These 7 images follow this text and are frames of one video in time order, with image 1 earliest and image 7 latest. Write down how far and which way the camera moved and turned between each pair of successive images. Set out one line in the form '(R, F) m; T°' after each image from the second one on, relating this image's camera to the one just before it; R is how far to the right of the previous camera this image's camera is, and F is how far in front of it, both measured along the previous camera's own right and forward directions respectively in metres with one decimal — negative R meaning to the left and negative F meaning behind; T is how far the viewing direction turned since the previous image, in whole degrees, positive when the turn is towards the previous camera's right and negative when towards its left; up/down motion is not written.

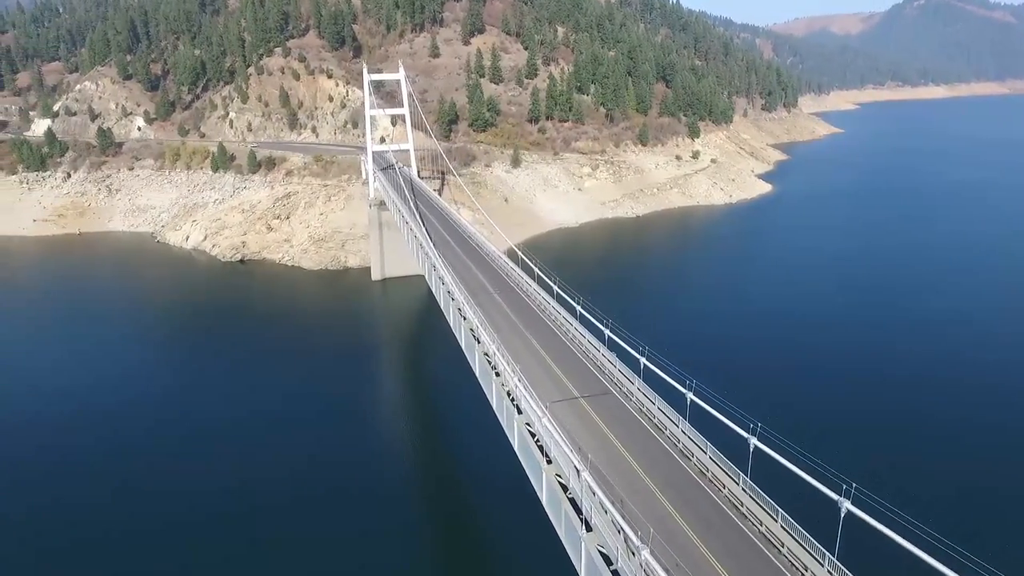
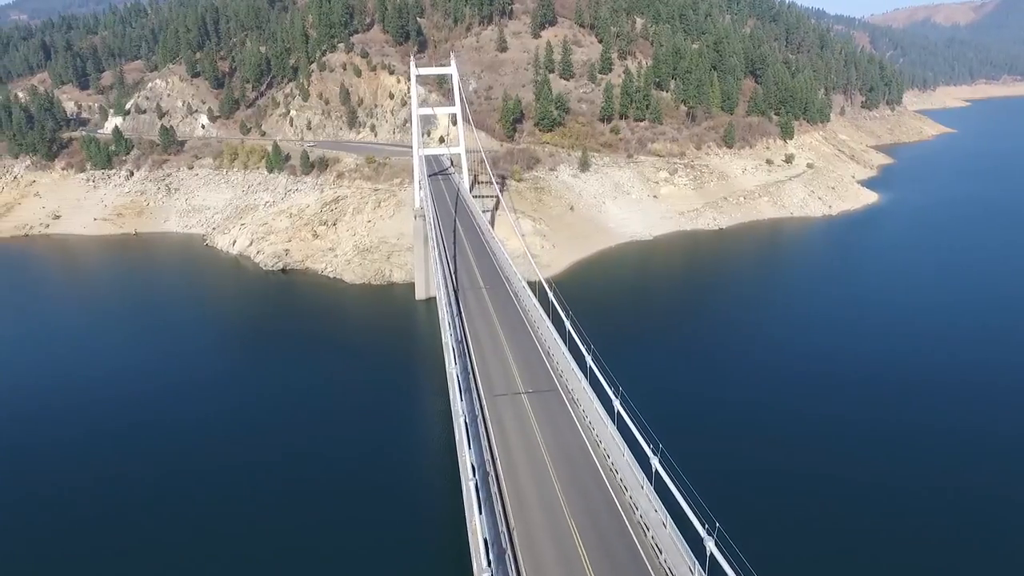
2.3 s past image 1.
(+0.7, +5.7) m; -6°
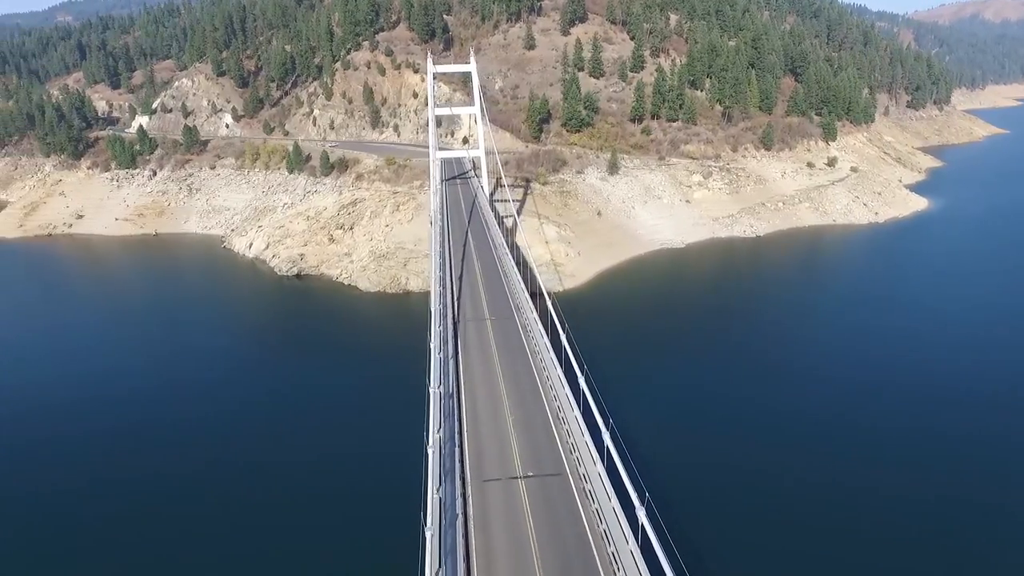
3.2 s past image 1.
(+0.5, +2.5) m; -2°
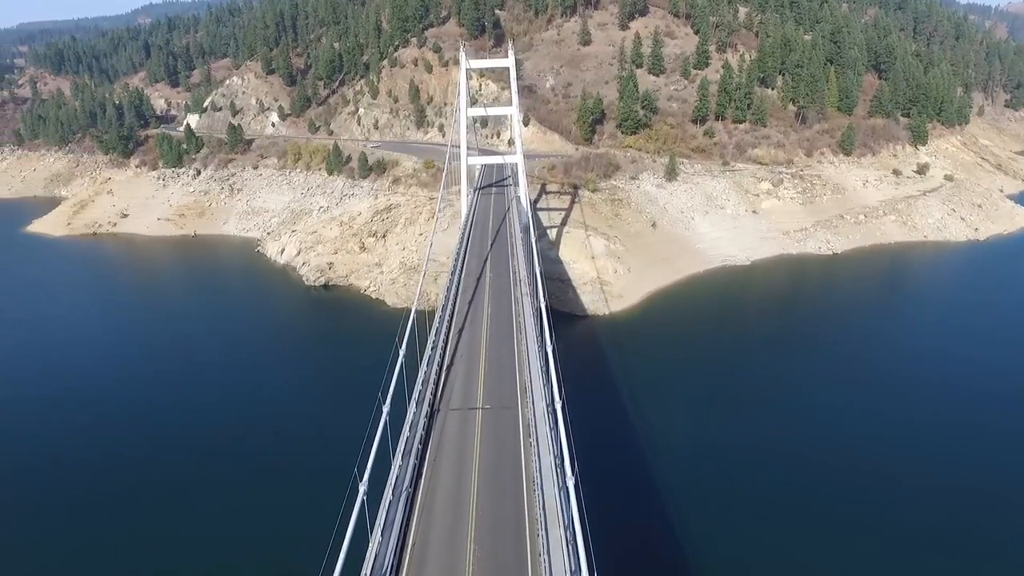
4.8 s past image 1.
(+0.8, +4.4) m; -5°
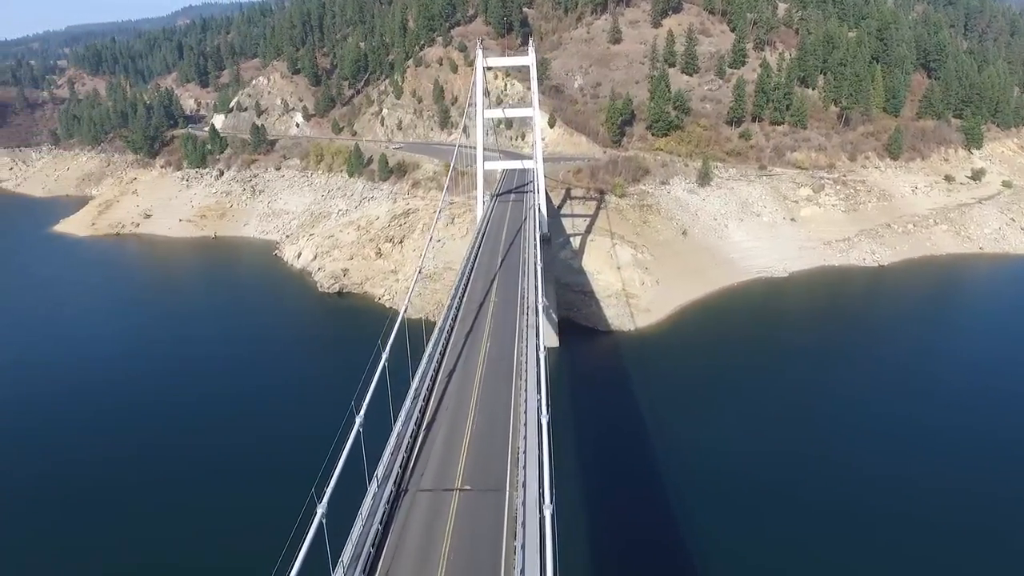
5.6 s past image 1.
(+0.5, +2.3) m; -2°
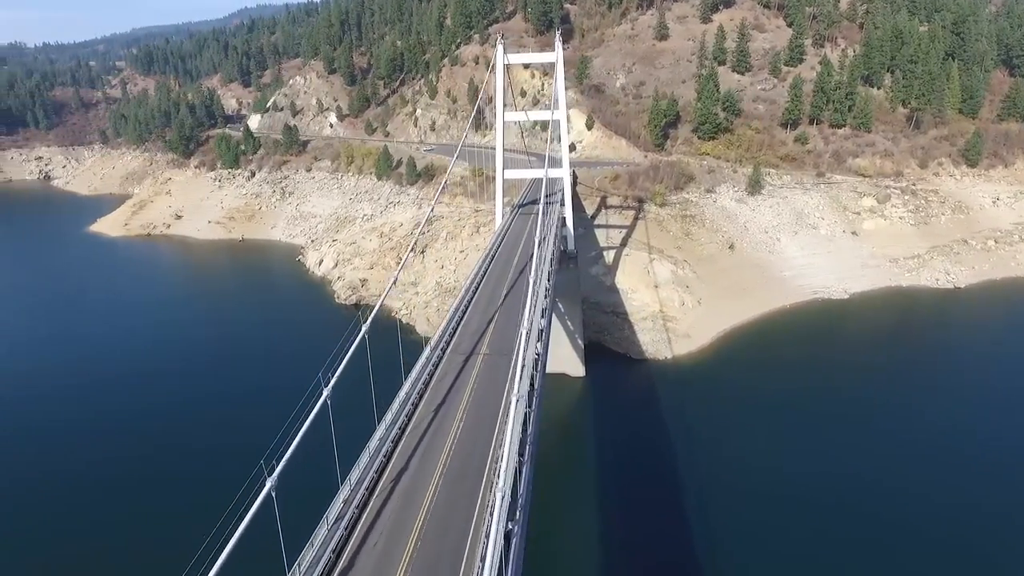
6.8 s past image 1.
(+0.9, +3.4) m; -4°
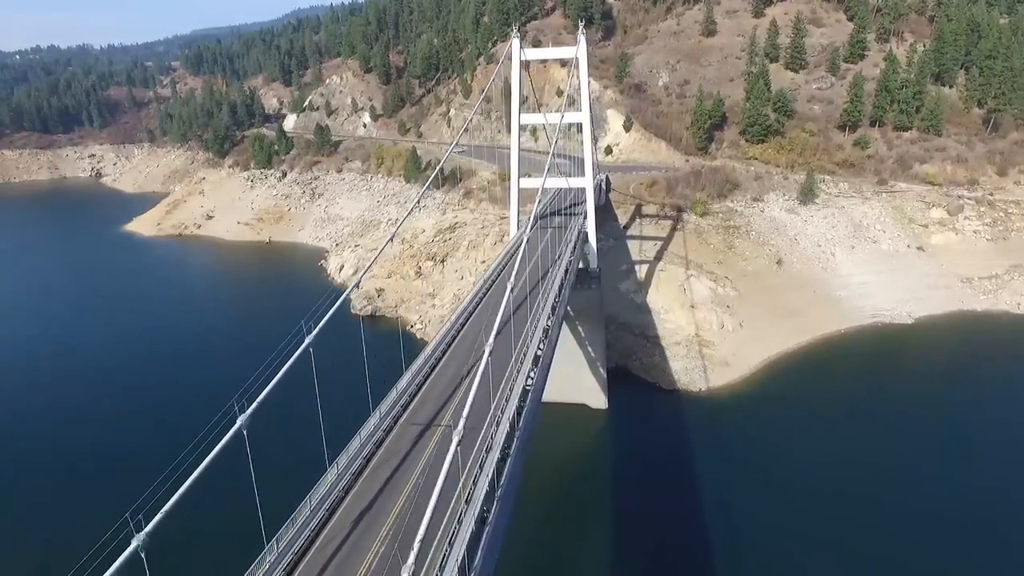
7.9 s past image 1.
(+1.0, +3.1) m; -4°
